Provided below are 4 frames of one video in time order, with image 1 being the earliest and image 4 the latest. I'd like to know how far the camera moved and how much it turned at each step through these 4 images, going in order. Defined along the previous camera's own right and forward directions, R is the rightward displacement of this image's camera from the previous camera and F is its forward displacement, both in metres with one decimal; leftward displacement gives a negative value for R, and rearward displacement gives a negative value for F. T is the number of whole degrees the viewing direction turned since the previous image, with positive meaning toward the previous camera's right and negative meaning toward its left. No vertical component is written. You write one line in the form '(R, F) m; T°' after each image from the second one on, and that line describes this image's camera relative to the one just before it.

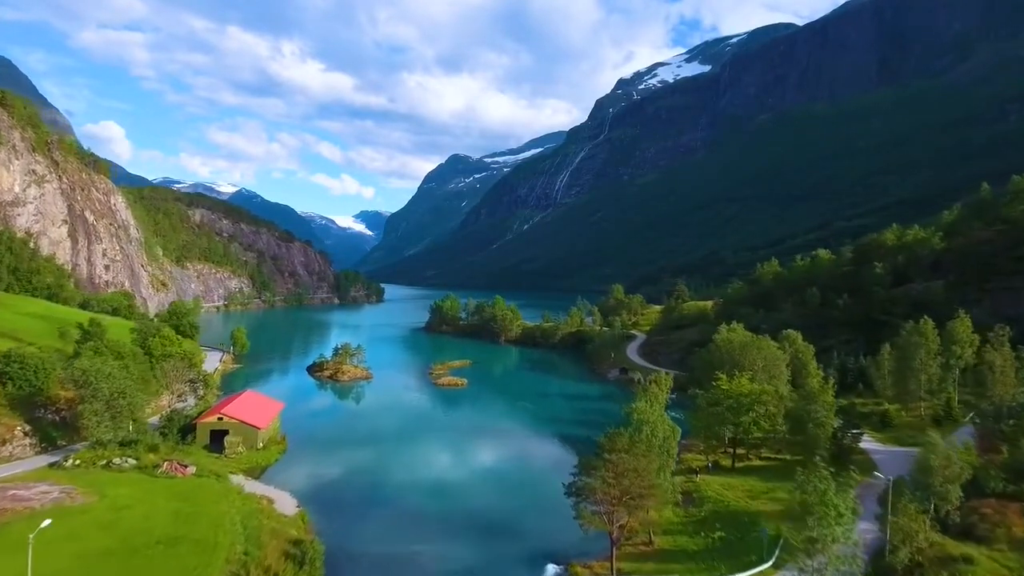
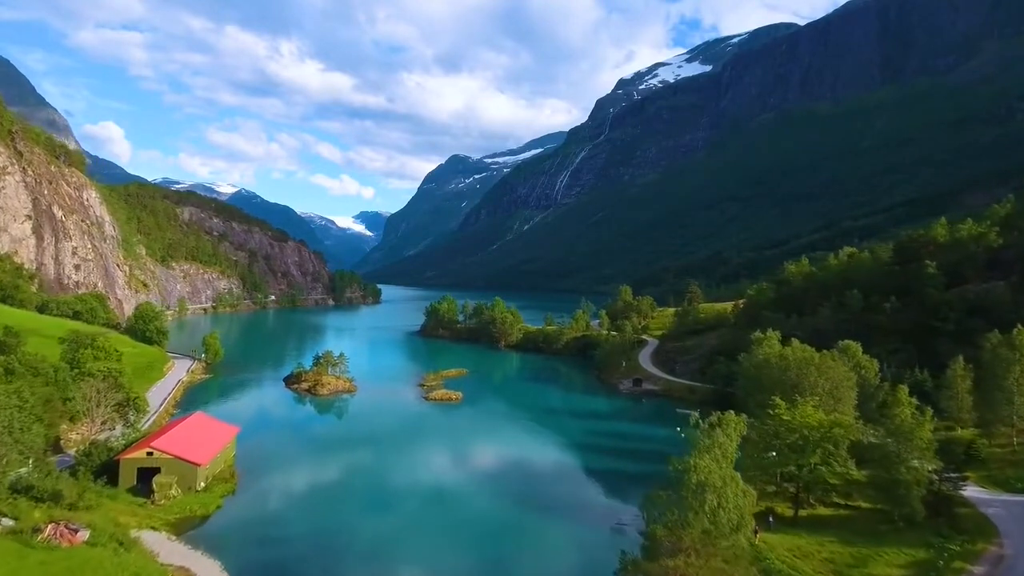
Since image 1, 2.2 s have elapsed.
(-0.2, +10.7) m; 0°
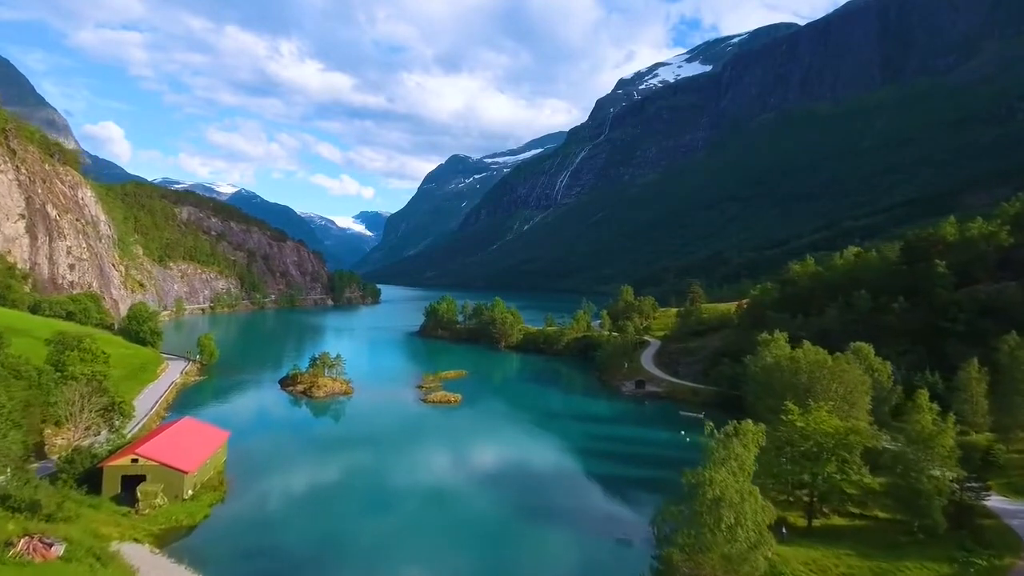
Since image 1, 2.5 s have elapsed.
(0.0, +1.8) m; 0°
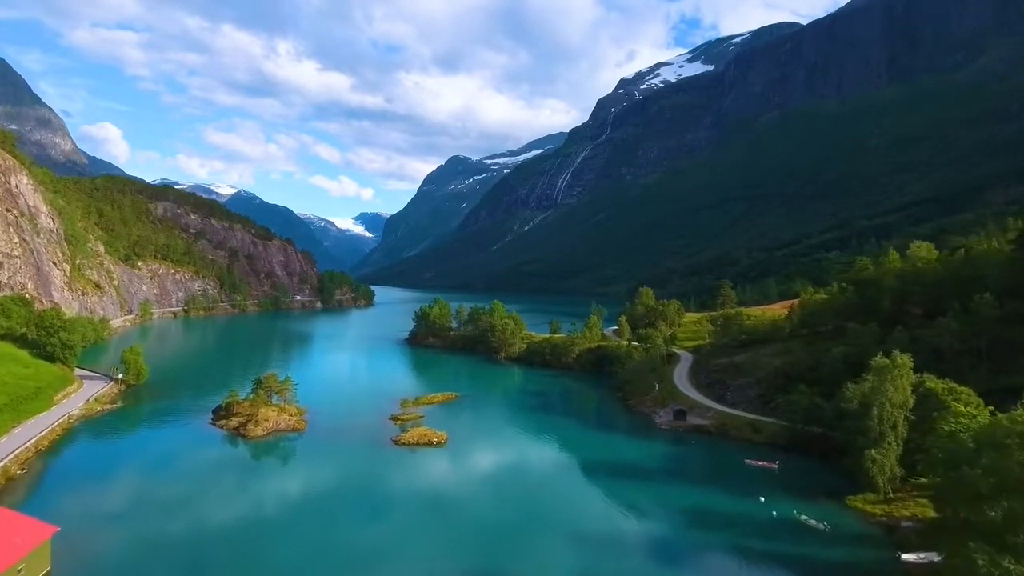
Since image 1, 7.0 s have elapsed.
(-0.4, +20.4) m; 0°
